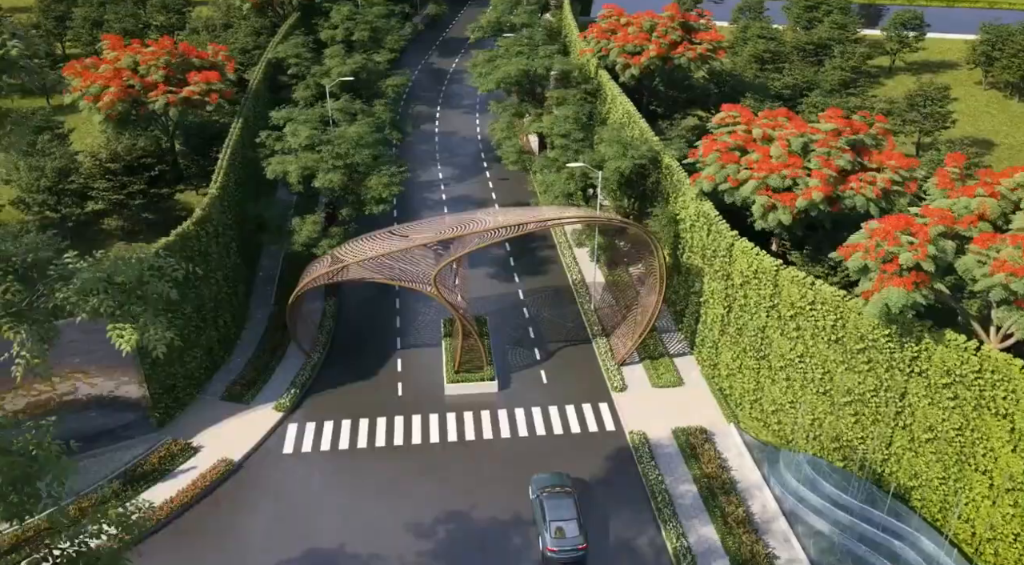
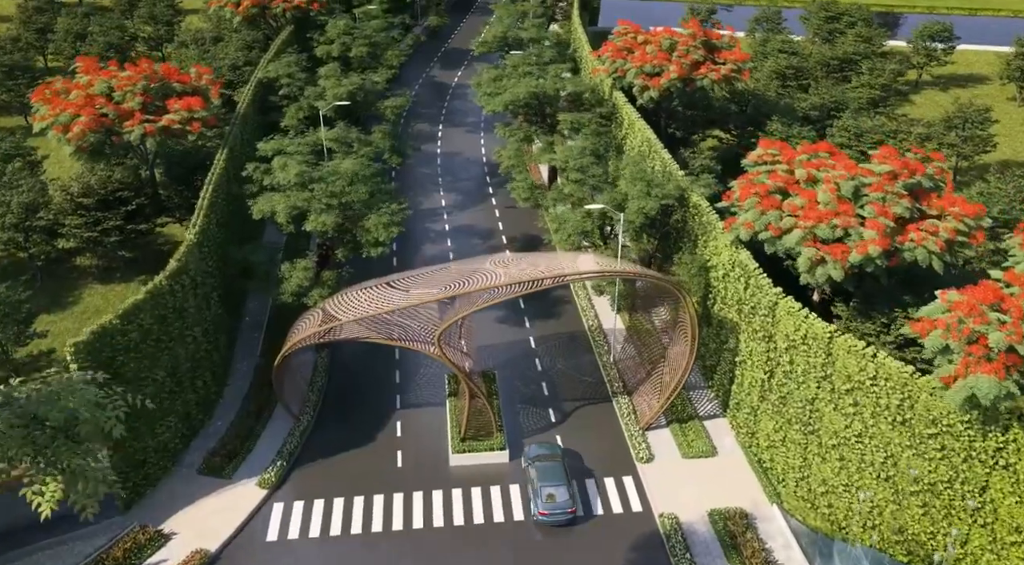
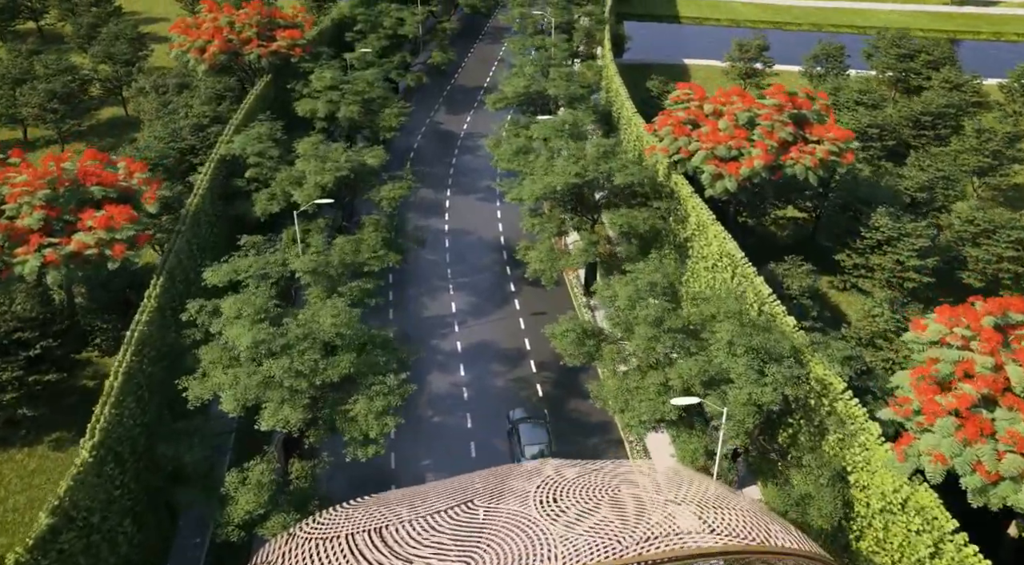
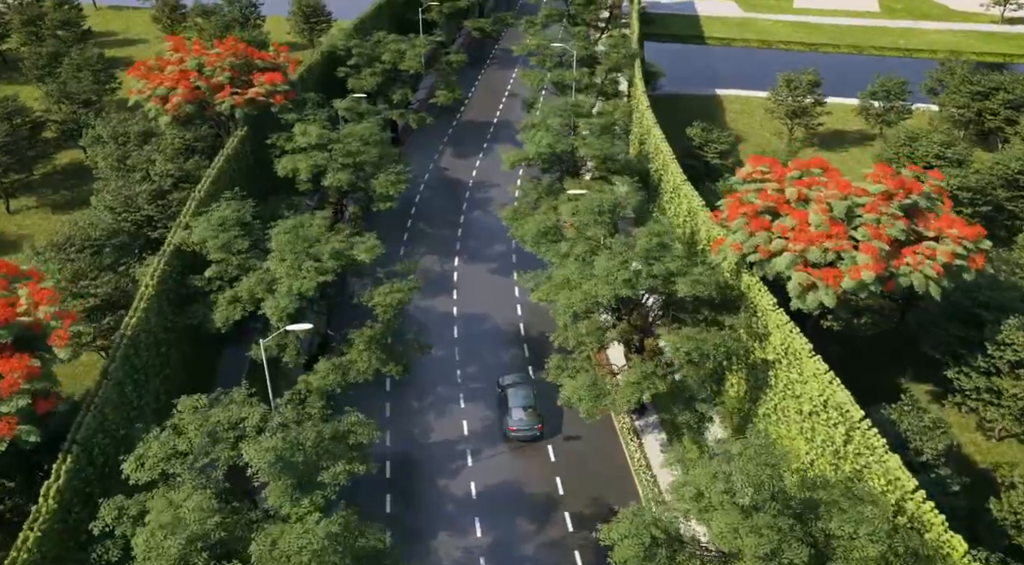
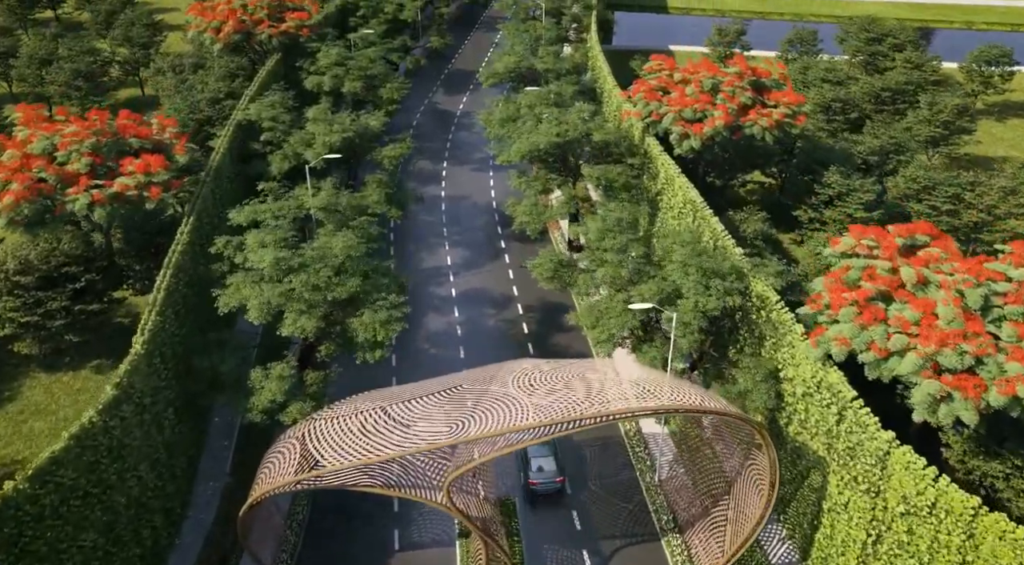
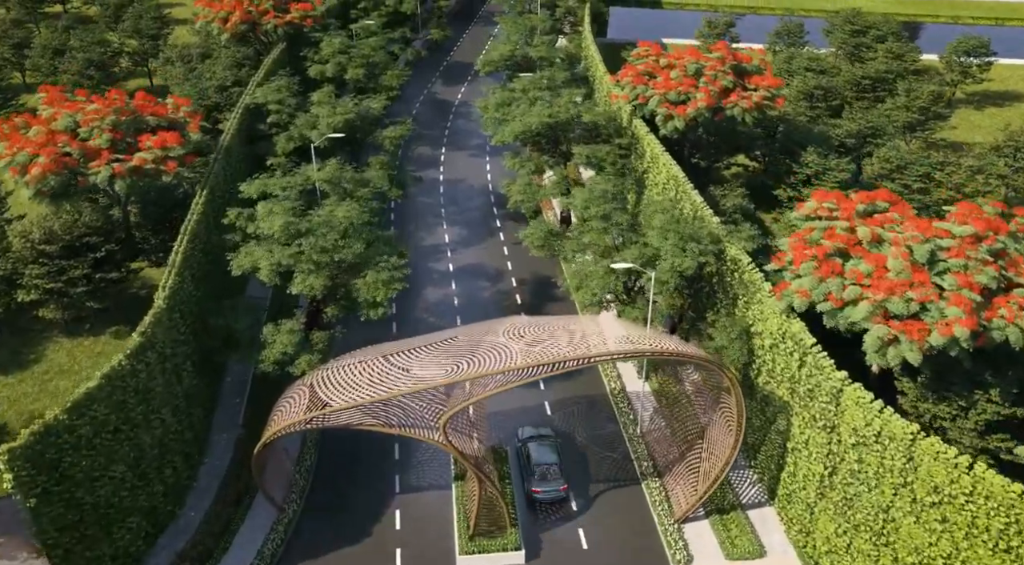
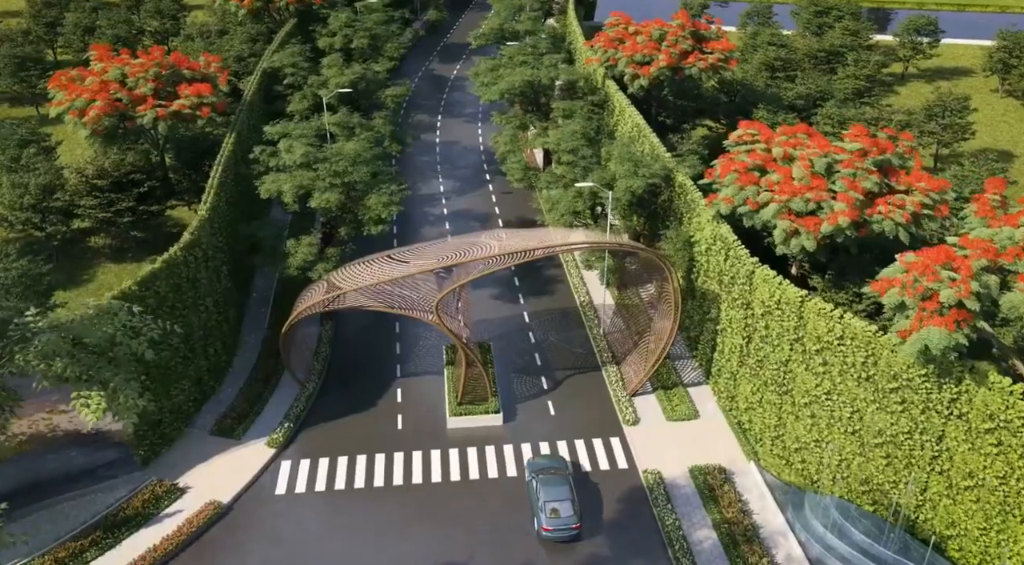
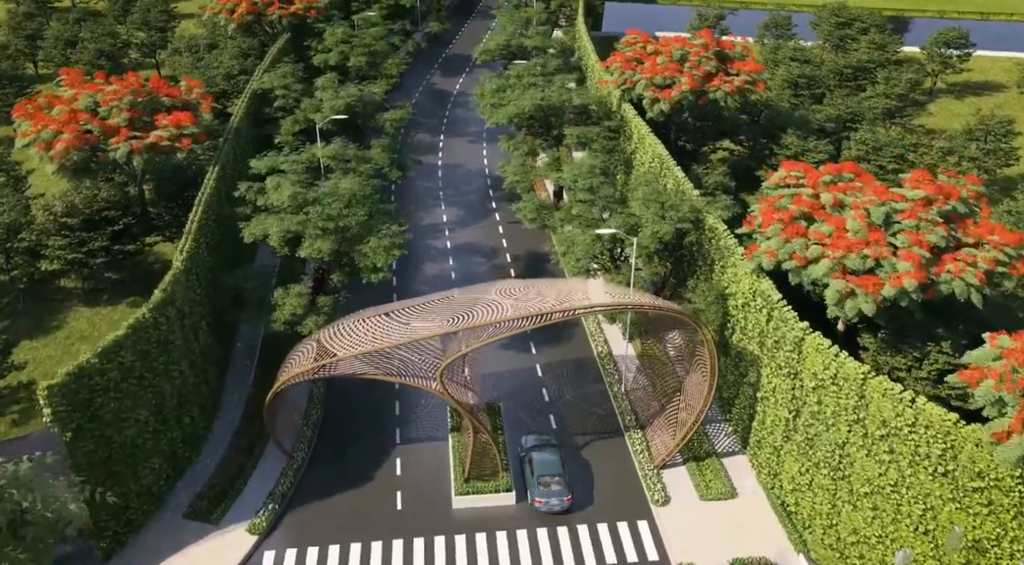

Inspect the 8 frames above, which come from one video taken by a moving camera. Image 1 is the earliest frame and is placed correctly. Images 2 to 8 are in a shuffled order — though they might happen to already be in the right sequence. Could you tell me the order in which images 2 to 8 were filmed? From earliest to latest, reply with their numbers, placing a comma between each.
7, 2, 8, 6, 5, 3, 4
